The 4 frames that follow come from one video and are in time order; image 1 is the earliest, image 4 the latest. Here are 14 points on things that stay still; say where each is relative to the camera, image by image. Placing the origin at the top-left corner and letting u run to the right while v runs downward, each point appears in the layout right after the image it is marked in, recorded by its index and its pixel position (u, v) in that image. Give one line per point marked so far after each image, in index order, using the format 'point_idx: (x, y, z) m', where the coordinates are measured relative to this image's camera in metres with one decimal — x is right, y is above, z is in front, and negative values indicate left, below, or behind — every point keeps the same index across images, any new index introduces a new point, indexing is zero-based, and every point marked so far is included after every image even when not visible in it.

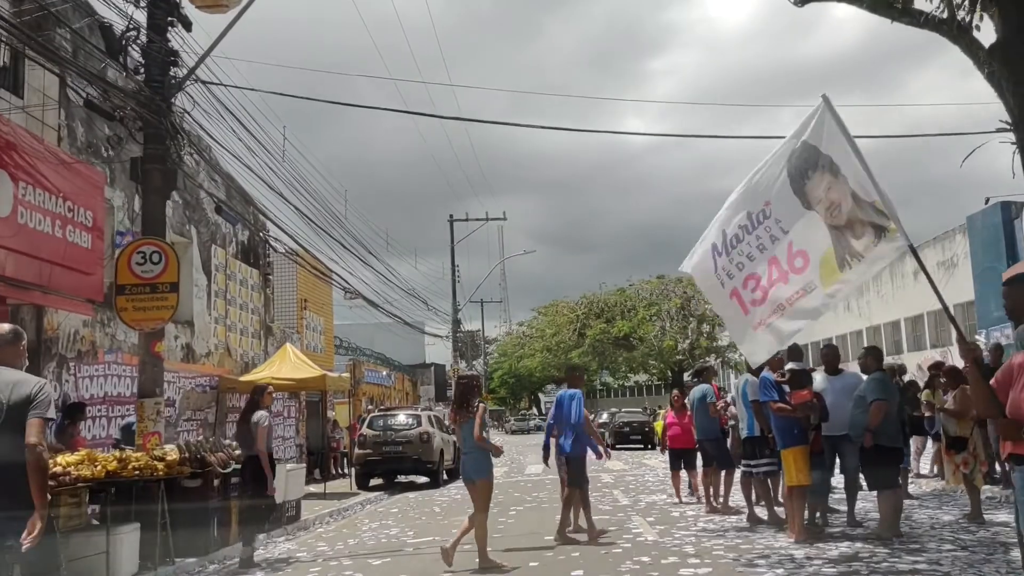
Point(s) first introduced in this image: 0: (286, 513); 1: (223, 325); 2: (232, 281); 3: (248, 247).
0: (-3.1, -3.1, +12.8) m
1: (-5.7, -0.7, +18.3) m
2: (-5.7, +0.1, +18.9) m
3: (-5.7, +0.9, +19.9) m
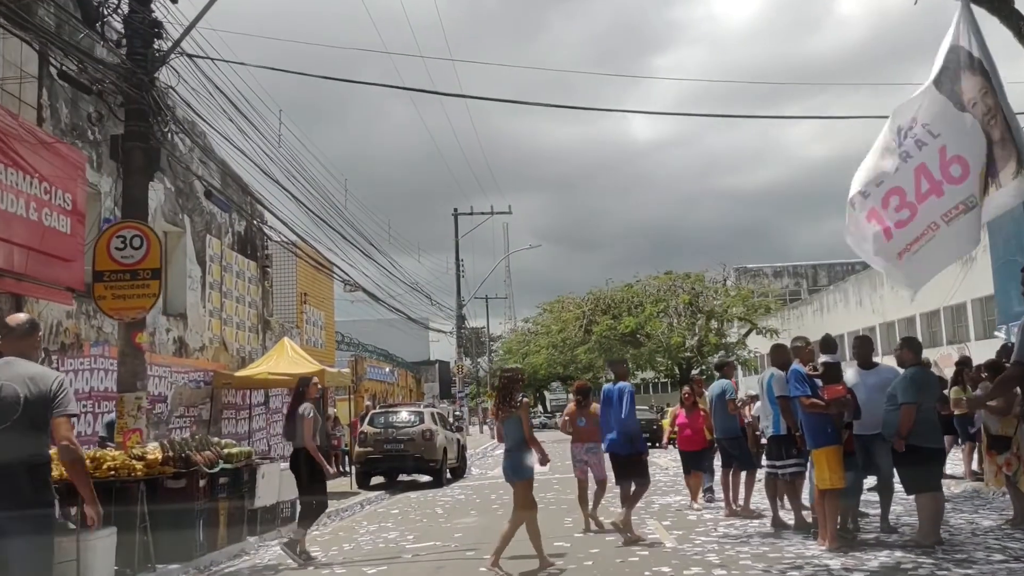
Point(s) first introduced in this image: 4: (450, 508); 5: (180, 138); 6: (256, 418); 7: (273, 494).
0: (-3.0, -3.0, +12.1) m
1: (-5.6, -0.6, +17.7) m
2: (-5.6, +0.3, +18.3) m
3: (-5.6, +1.1, +19.3) m
4: (-0.9, -3.3, +13.6) m
5: (-5.9, +2.7, +16.3) m
6: (-5.4, -2.8, +19.4) m
7: (-3.0, -2.7, +11.8) m
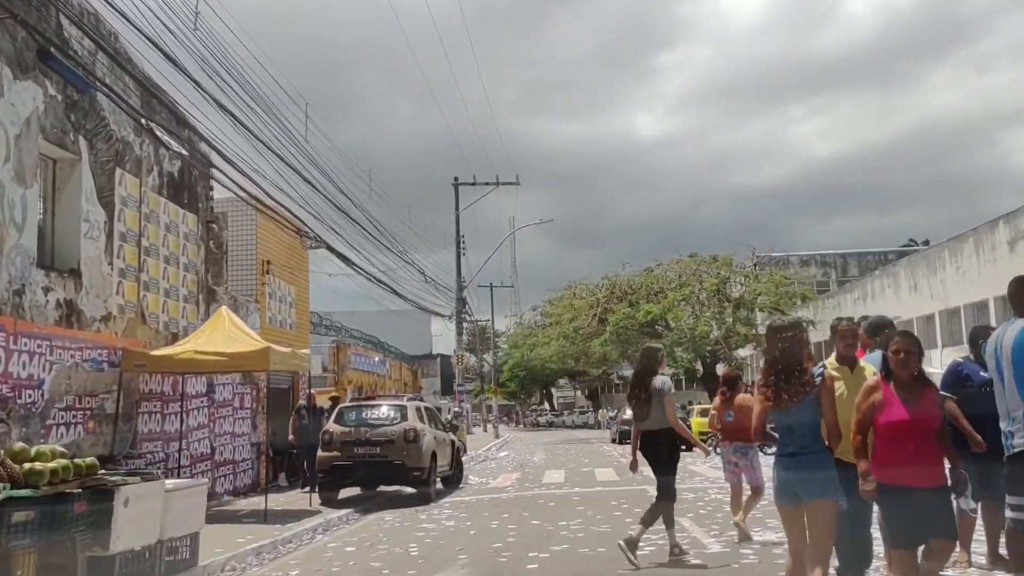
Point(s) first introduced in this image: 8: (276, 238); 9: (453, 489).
0: (-3.0, -2.3, +7.9) m
1: (-5.5, +0.1, +13.4) m
2: (-5.5, +1.0, +14.1) m
3: (-5.4, +1.7, +15.1) m
4: (-0.8, -2.6, +9.4) m
5: (-5.7, +3.3, +12.1) m
6: (-5.2, -2.1, +15.2) m
7: (-3.0, -2.0, +7.6) m
8: (-5.0, +1.1, +19.8) m
9: (-1.1, -3.7, +16.9) m
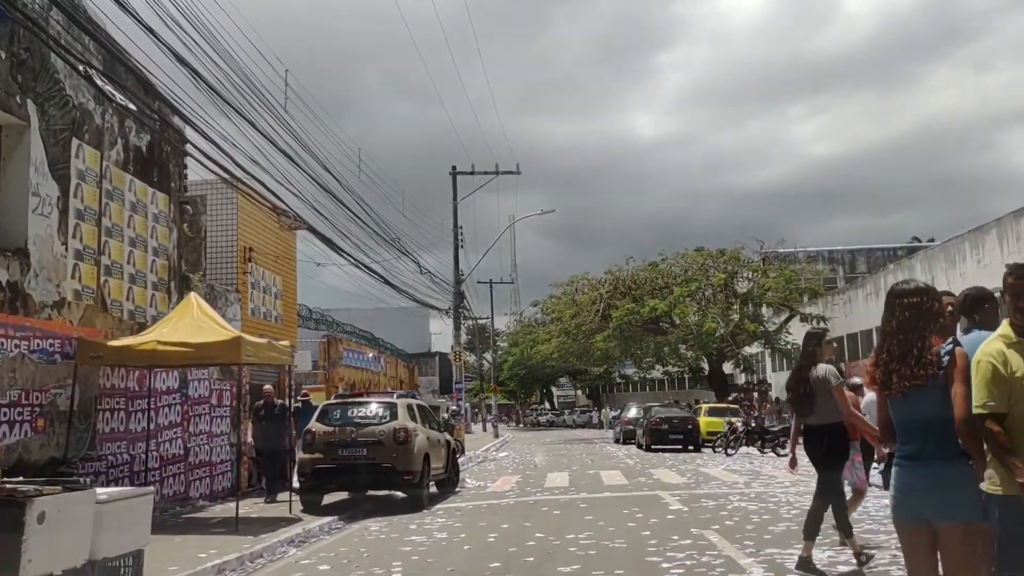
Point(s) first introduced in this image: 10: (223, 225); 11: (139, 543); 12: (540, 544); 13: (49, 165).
0: (-2.9, -2.1, +6.6) m
1: (-5.5, +0.3, +12.1) m
2: (-5.5, +1.2, +12.8) m
3: (-5.4, +1.9, +13.8) m
4: (-0.8, -2.4, +8.1) m
5: (-5.7, +3.5, +10.8) m
6: (-5.2, -1.9, +13.9) m
7: (-3.0, -1.8, +6.3) m
8: (-5.0, +1.3, +18.5) m
9: (-1.1, -3.5, +15.6) m
10: (-5.5, +1.2, +17.5) m
11: (-2.9, -1.9, +7.1) m
12: (+0.3, -2.5, +8.9) m
13: (-5.6, +1.5, +11.1) m
